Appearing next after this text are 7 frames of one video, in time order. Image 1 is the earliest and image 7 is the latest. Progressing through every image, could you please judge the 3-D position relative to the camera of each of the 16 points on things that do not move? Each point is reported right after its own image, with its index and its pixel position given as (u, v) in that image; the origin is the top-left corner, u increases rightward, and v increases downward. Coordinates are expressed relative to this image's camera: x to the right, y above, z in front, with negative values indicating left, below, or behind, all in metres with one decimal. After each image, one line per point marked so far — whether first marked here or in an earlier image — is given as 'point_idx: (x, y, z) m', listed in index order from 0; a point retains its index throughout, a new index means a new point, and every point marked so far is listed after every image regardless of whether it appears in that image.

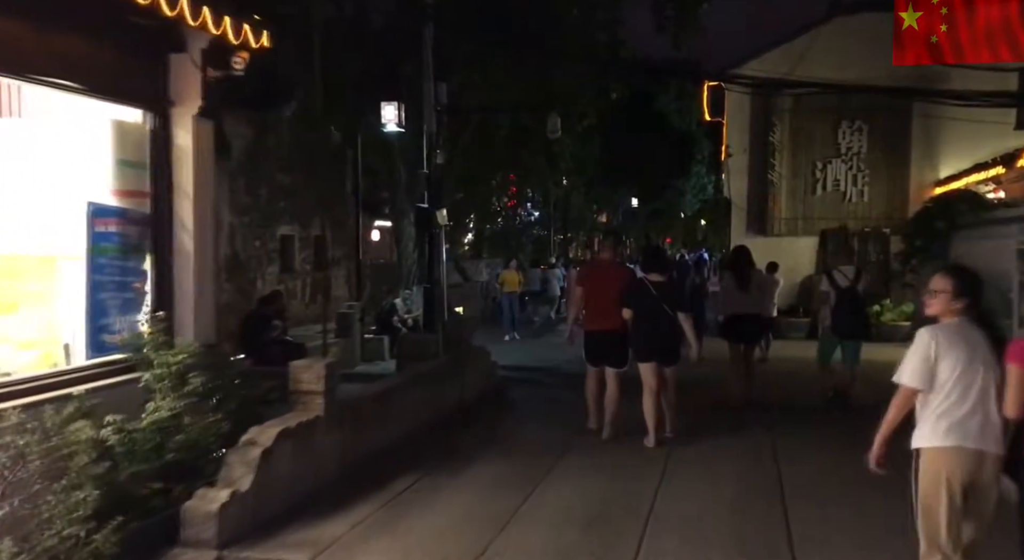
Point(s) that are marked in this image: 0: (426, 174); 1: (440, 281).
0: (-1.3, +1.6, +14.2) m
1: (-1.1, 0.0, +14.3) m
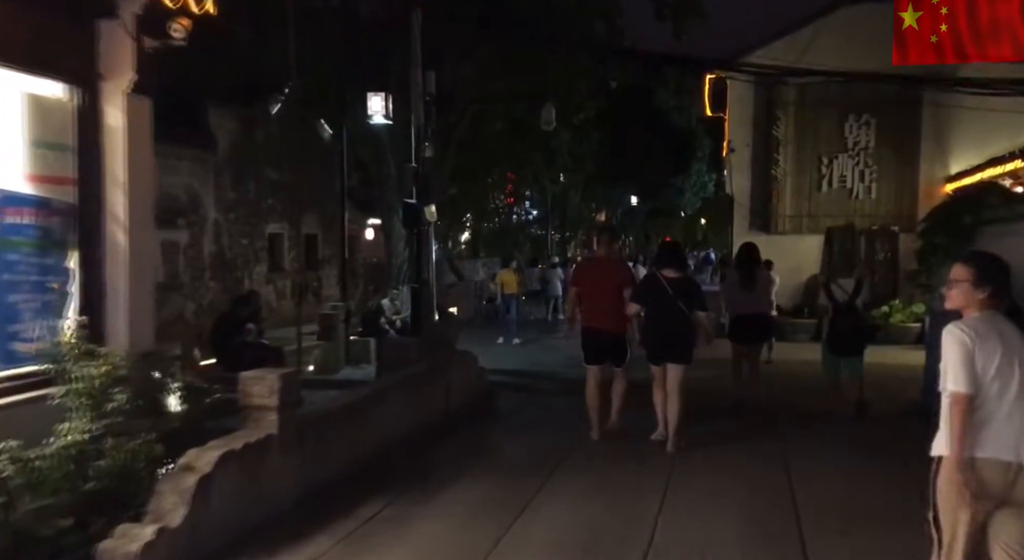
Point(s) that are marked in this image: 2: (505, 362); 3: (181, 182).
0: (-1.4, +1.6, +13.5) m
1: (-1.2, 0.0, +13.6) m
2: (-0.1, -1.2, +13.8) m
3: (-6.7, +2.0, +19.7) m
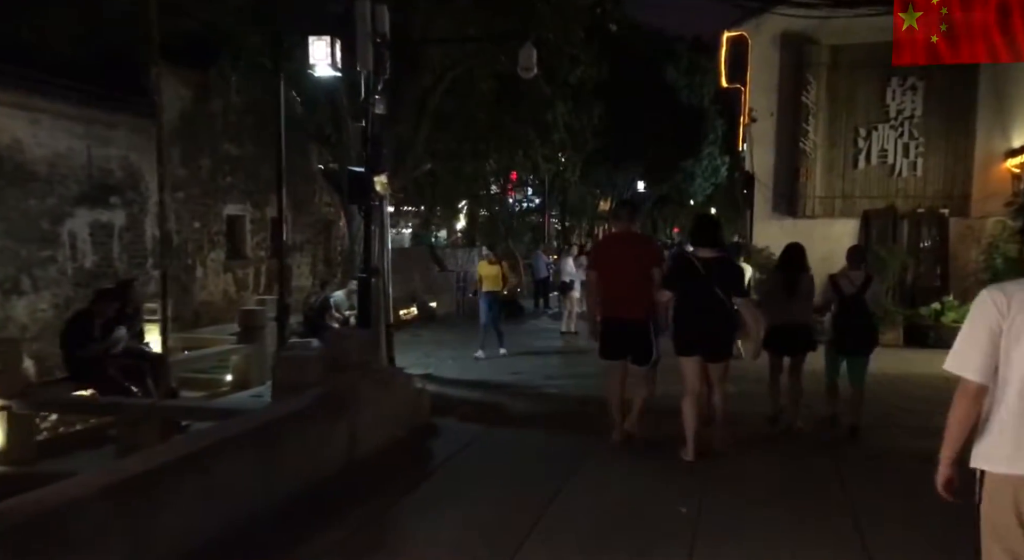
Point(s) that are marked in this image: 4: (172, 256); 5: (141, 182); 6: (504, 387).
0: (-1.7, +1.7, +10.8) m
1: (-1.5, +0.1, +10.9) m
2: (-0.4, -1.1, +11.1) m
3: (-7.0, +2.2, +17.0) m
4: (-6.6, +0.5, +18.8) m
5: (-6.8, +1.8, +17.8) m
6: (-0.1, -1.1, +10.1) m
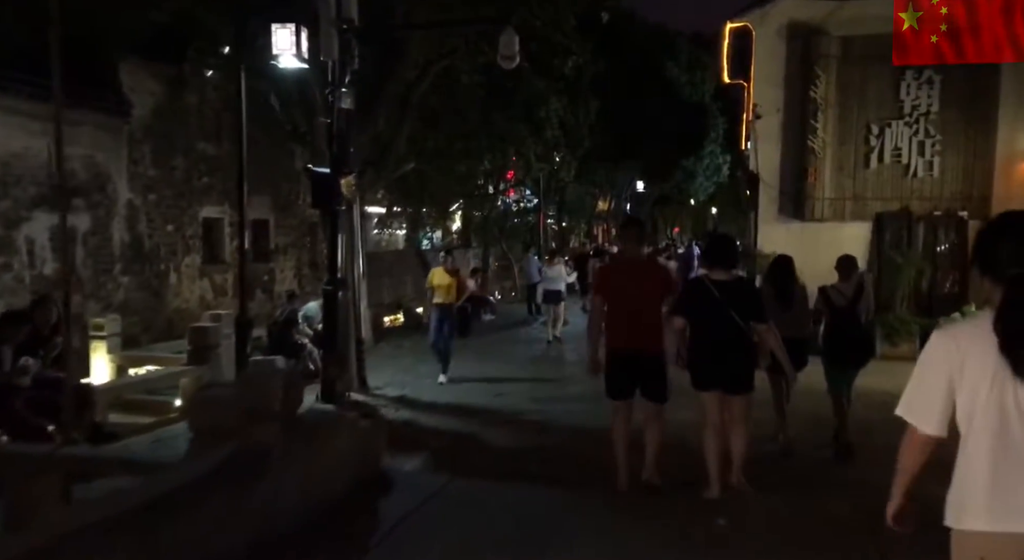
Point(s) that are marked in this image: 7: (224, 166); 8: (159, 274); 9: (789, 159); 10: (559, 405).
0: (-1.9, +1.6, +9.8) m
1: (-1.7, 0.0, +9.9) m
2: (-0.6, -1.2, +10.1) m
3: (-7.2, +2.1, +16.0) m
4: (-6.8, +0.4, +17.8) m
5: (-7.0, +1.7, +16.7) m
6: (-0.3, -1.3, +9.1) m
7: (-6.0, +2.4, +20.0) m
8: (-6.7, +0.1, +18.2) m
9: (+4.5, +2.0, +15.9) m
10: (+0.5, -1.2, +9.6) m
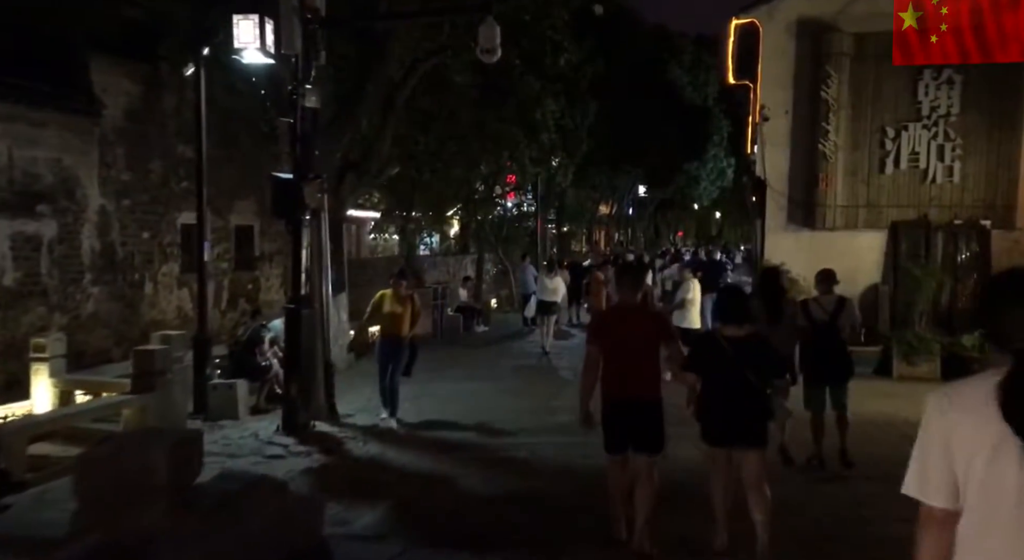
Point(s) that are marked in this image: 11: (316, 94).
0: (-2.0, +1.4, +8.8) m
1: (-1.8, -0.2, +9.0) m
2: (-0.8, -1.4, +9.2) m
3: (-7.3, +1.9, +15.1) m
4: (-6.9, +0.2, +16.9) m
5: (-7.2, +1.5, +15.8) m
6: (-0.4, -1.4, +8.1) m
7: (-6.1, +2.2, +19.0) m
8: (-6.8, 0.0, +17.3) m
9: (+4.4, +1.8, +14.9) m
10: (+0.3, -1.4, +8.7) m
11: (-1.8, +1.7, +9.1) m
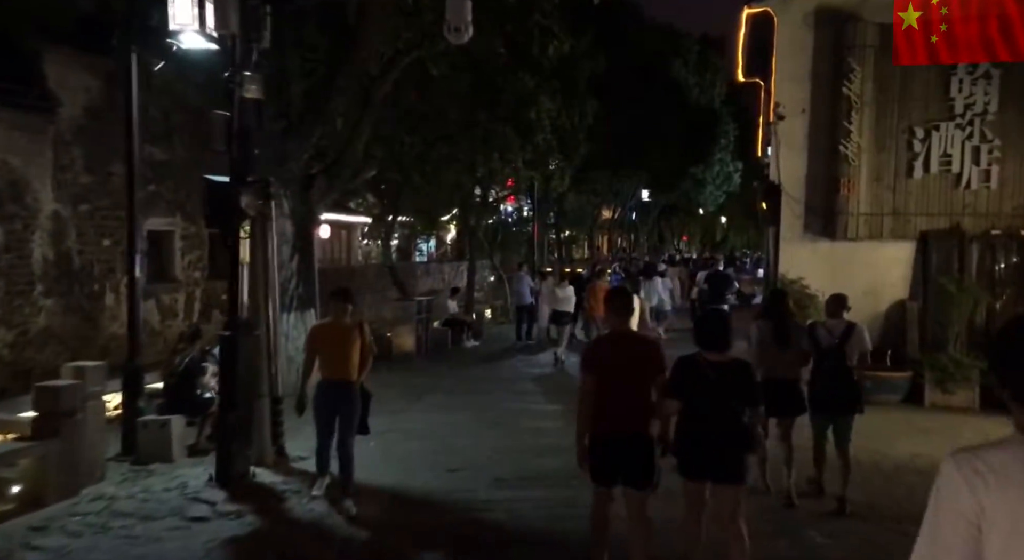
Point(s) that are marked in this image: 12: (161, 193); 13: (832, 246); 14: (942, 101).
0: (-2.2, +1.3, +7.5) m
1: (-2.0, -0.4, +7.6) m
2: (-1.0, -1.6, +7.8) m
3: (-7.4, +1.7, +13.7) m
4: (-7.1, 0.0, +15.5) m
5: (-7.3, +1.3, +14.5) m
6: (-0.6, -1.6, +6.8) m
7: (-6.2, +2.0, +17.7) m
8: (-6.9, -0.2, +16.0) m
9: (+4.3, +1.6, +13.5) m
10: (+0.1, -1.6, +7.3) m
11: (-2.0, +1.6, +7.7) m
12: (-6.4, +1.5, +17.5) m
13: (+4.5, +0.5, +13.5) m
14: (+5.7, +2.4, +12.9) m
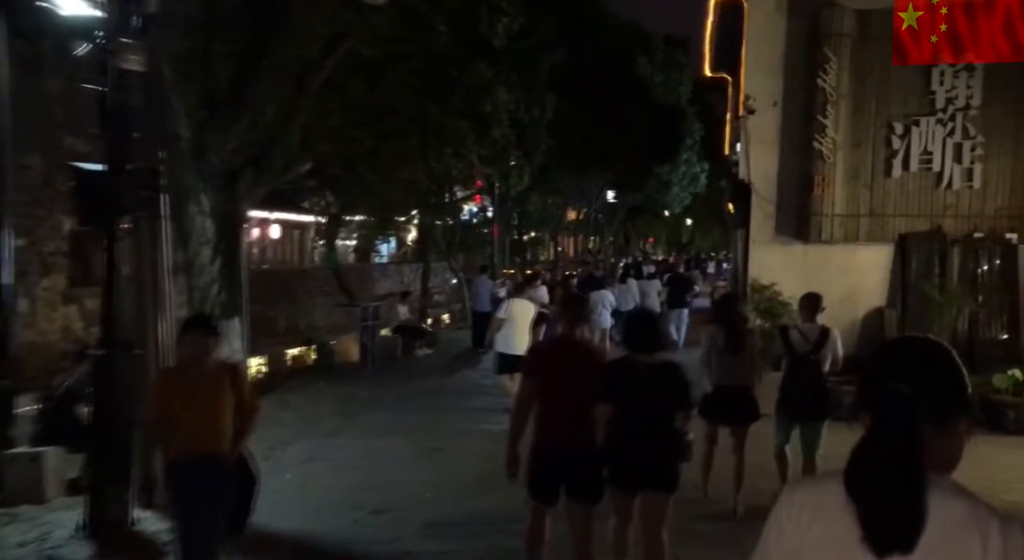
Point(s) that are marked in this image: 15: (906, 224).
0: (-2.6, +1.2, +6.3) m
1: (-2.5, -0.4, +6.4) m
2: (-1.4, -1.6, +6.6) m
3: (-8.1, +1.7, +12.4) m
4: (-7.8, -0.1, +14.1) m
5: (-8.0, +1.3, +13.1) m
6: (-1.0, -1.6, +5.6) m
7: (-7.0, +1.9, +16.3) m
8: (-7.7, -0.3, +14.6) m
9: (+3.6, +1.5, +12.6) m
10: (-0.3, -1.6, +6.2) m
11: (-2.5, +1.5, +6.5) m
12: (-7.2, +1.5, +16.2) m
13: (+3.8, +0.4, +12.5) m
14: (+5.1, +2.3, +12.0) m
15: (+5.0, +0.7, +12.1) m
